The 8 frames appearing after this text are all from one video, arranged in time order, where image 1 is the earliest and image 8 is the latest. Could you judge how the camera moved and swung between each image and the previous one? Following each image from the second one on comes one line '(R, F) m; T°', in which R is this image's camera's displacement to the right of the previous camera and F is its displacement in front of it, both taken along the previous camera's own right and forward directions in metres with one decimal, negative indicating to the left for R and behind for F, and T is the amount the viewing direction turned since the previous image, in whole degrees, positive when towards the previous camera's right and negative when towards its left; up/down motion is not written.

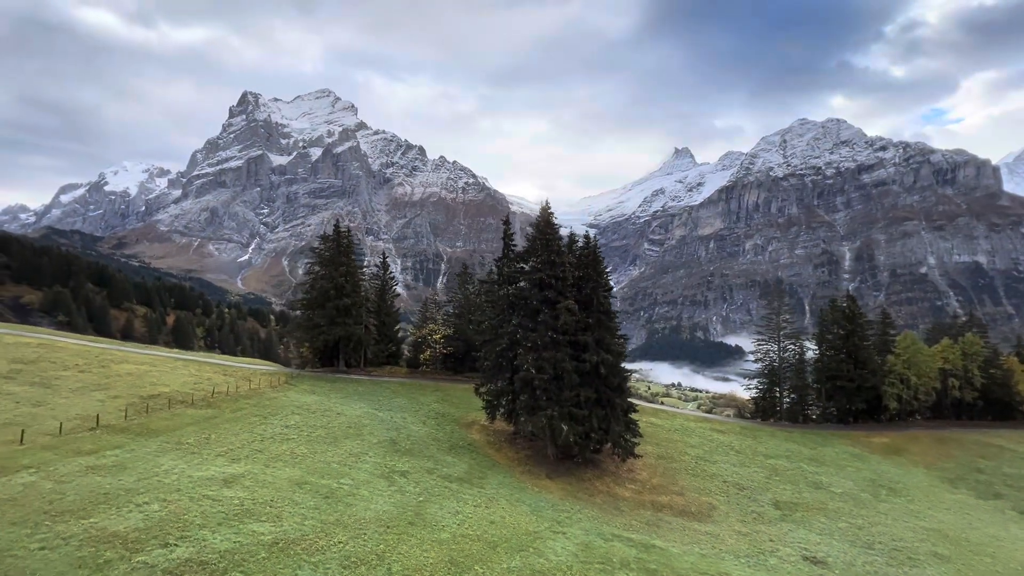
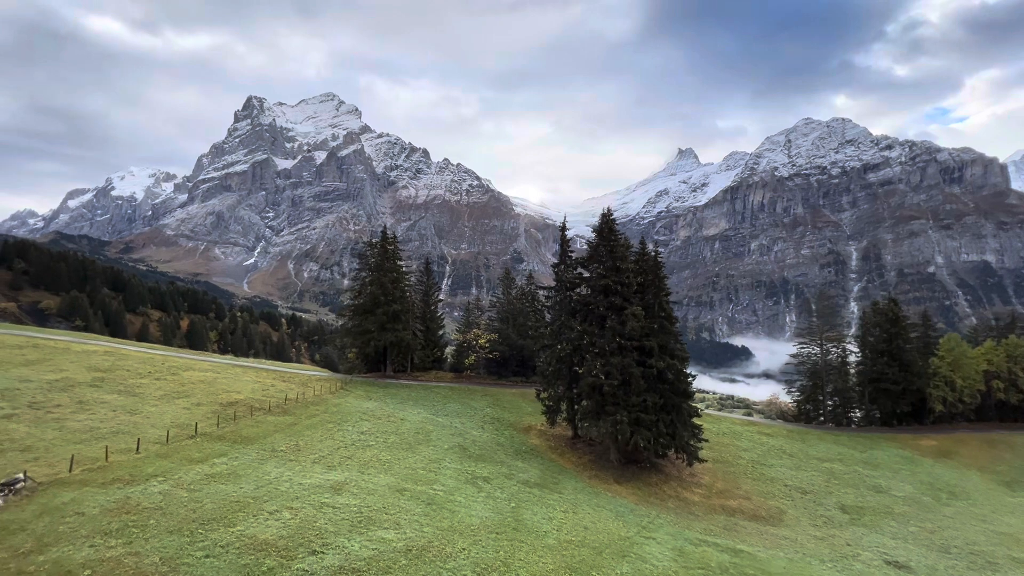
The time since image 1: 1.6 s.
(-4.1, -0.4) m; 0°
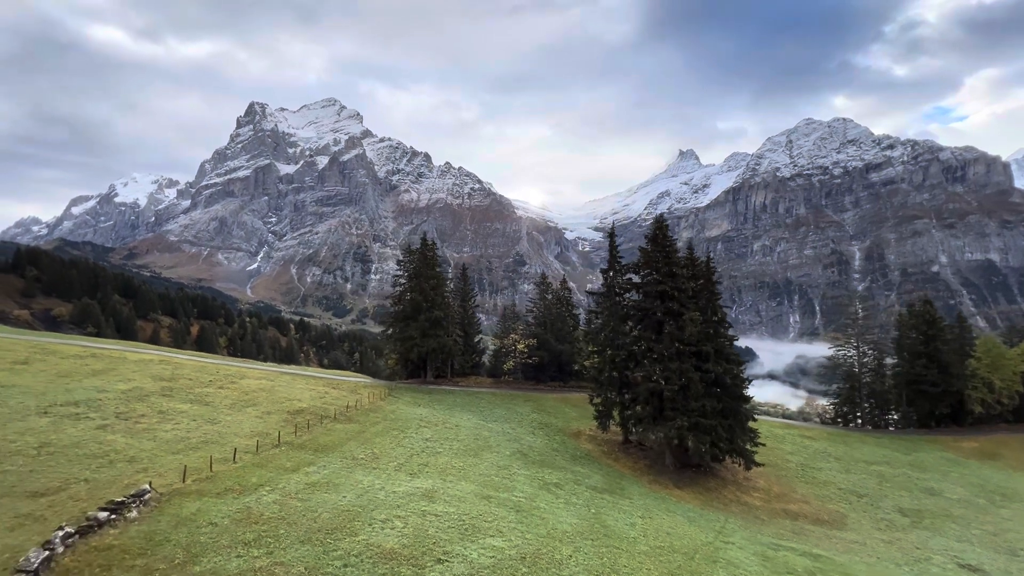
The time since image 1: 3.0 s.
(-3.7, -0.3) m; 0°
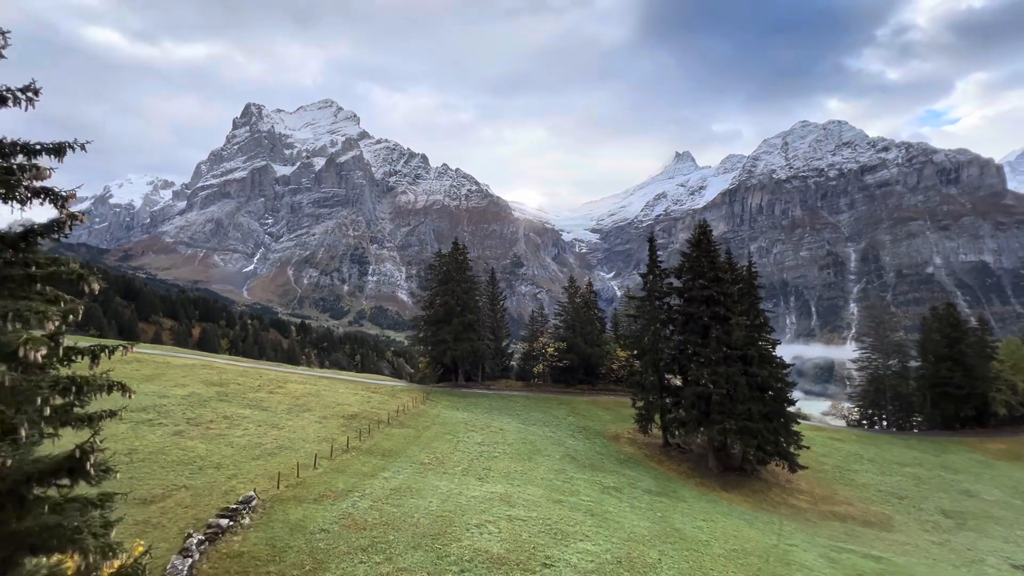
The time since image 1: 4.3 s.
(-3.4, -0.3) m; 0°
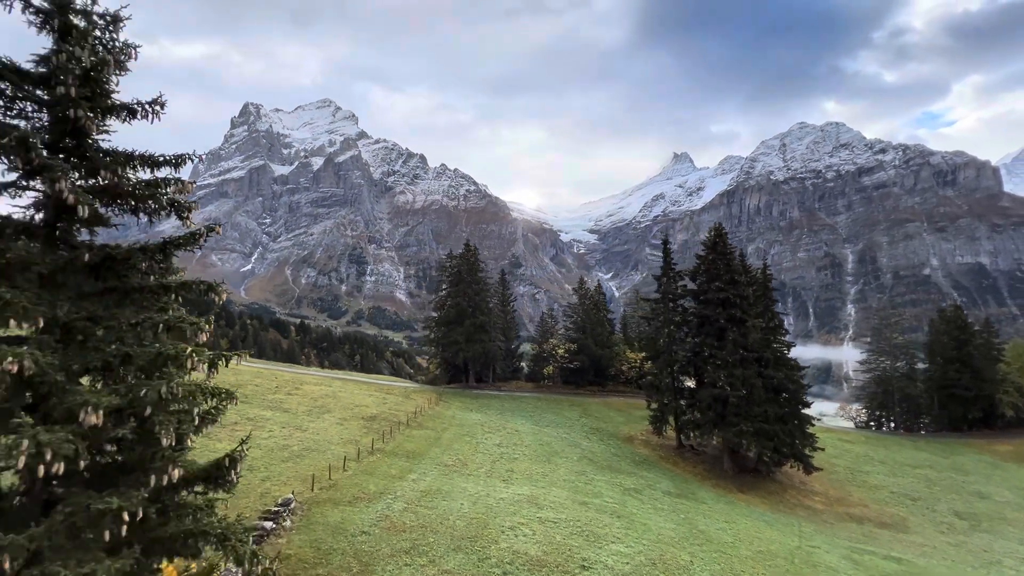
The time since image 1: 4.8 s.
(-1.3, -0.1) m; 0°
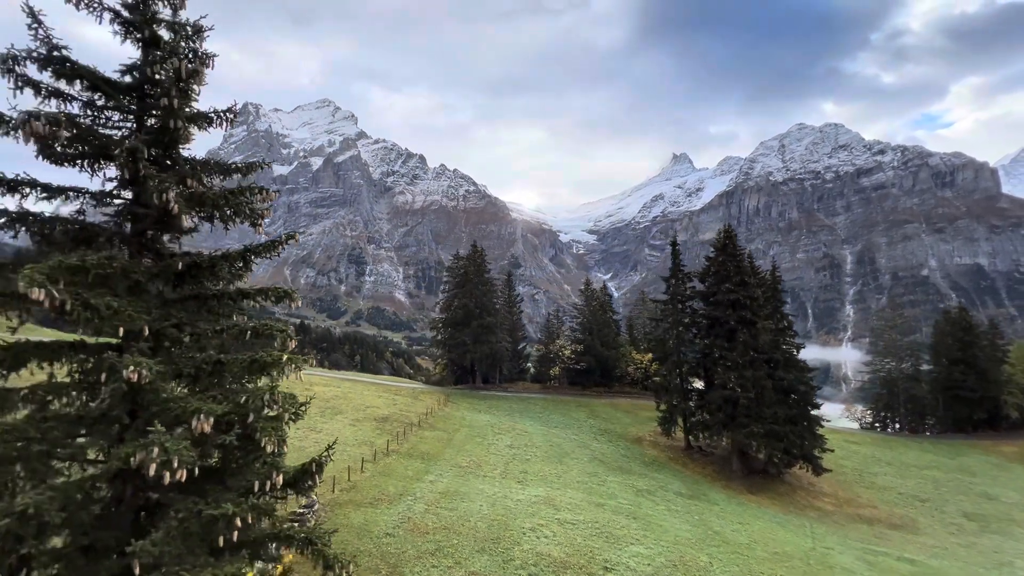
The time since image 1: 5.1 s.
(-0.8, -0.1) m; 0°
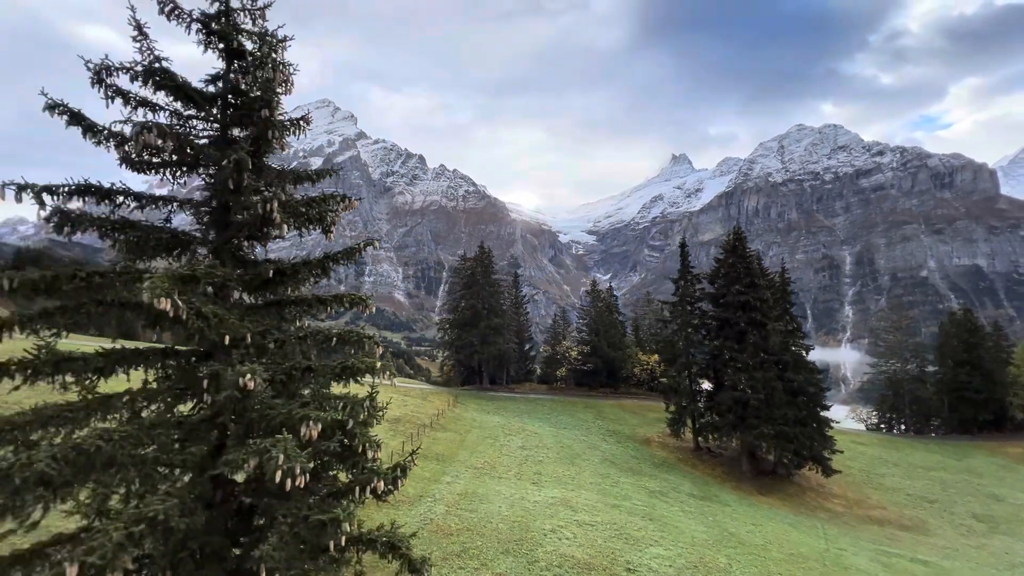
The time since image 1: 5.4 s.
(-0.8, -0.1) m; 0°
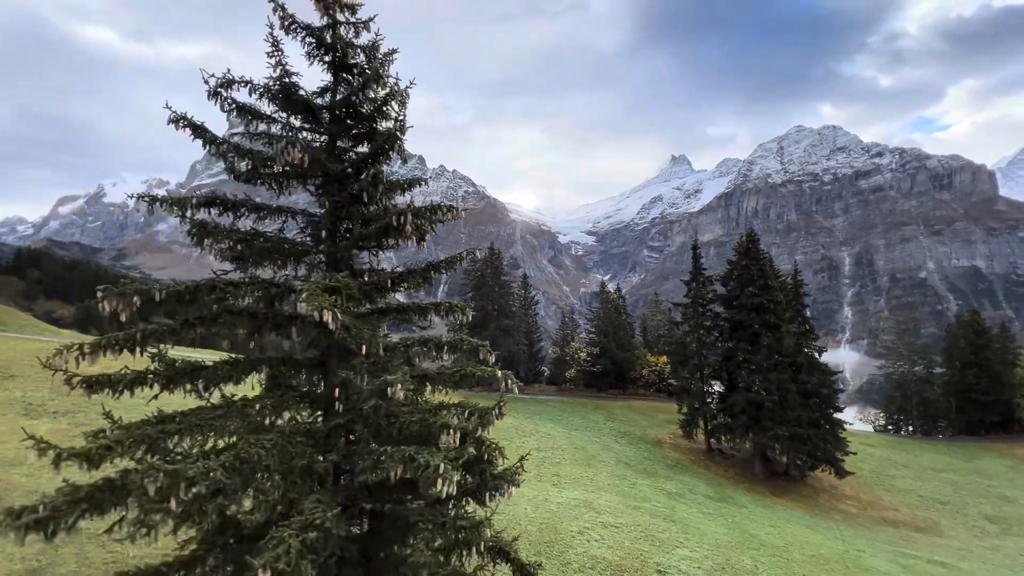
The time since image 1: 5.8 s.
(-1.1, -0.1) m; 0°
